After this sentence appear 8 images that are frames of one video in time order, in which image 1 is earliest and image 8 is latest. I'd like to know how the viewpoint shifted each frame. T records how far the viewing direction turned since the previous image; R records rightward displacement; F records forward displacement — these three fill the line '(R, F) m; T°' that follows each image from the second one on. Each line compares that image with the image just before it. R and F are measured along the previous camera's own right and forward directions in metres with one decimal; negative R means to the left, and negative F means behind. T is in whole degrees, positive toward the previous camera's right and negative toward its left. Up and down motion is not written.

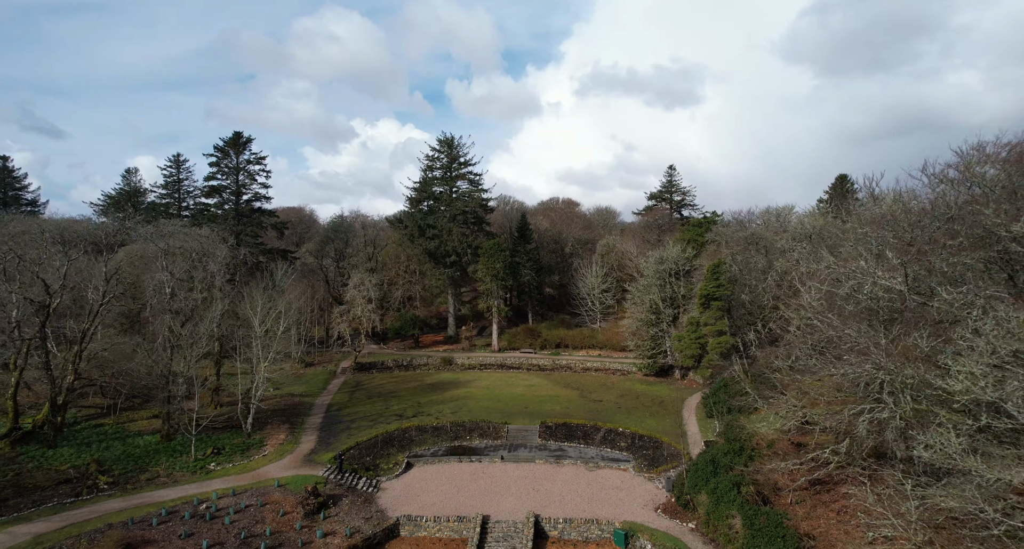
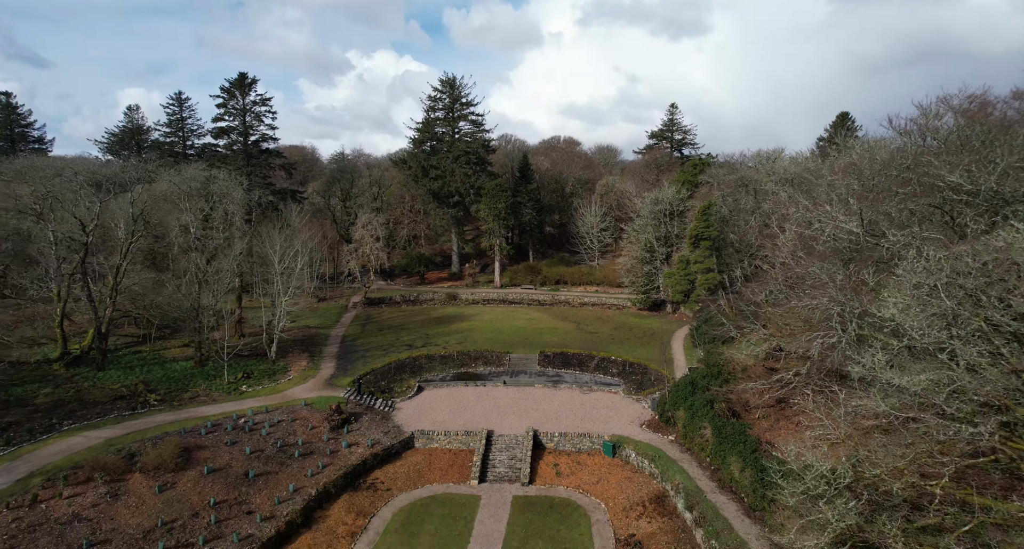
(0.0, -2.4) m; 0°
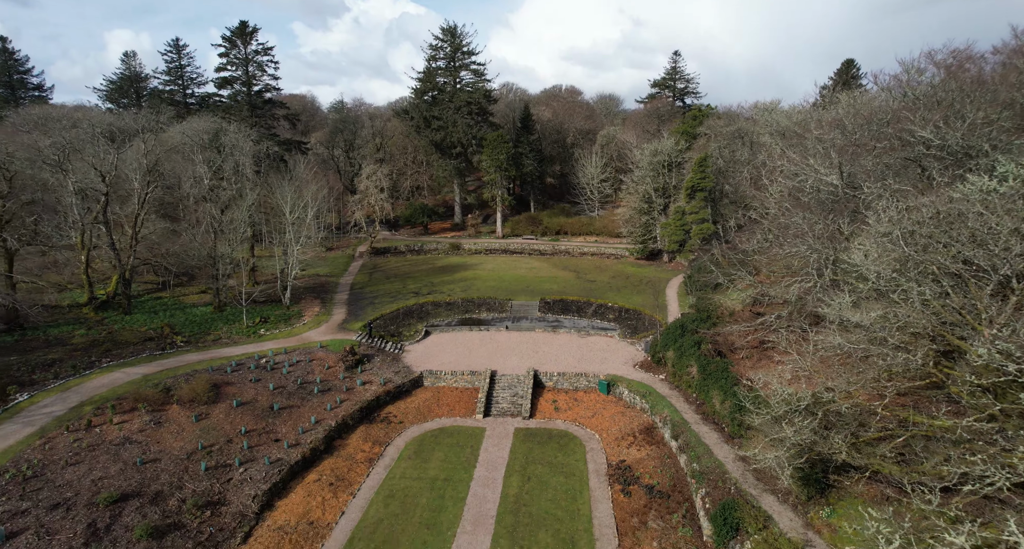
(0.0, -1.6) m; 0°
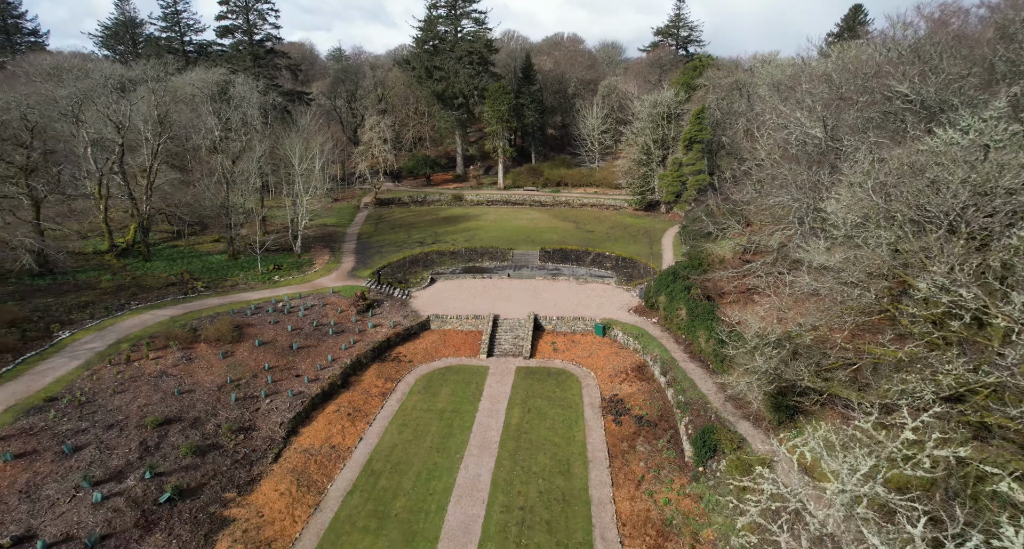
(-0.1, -1.6) m; 0°
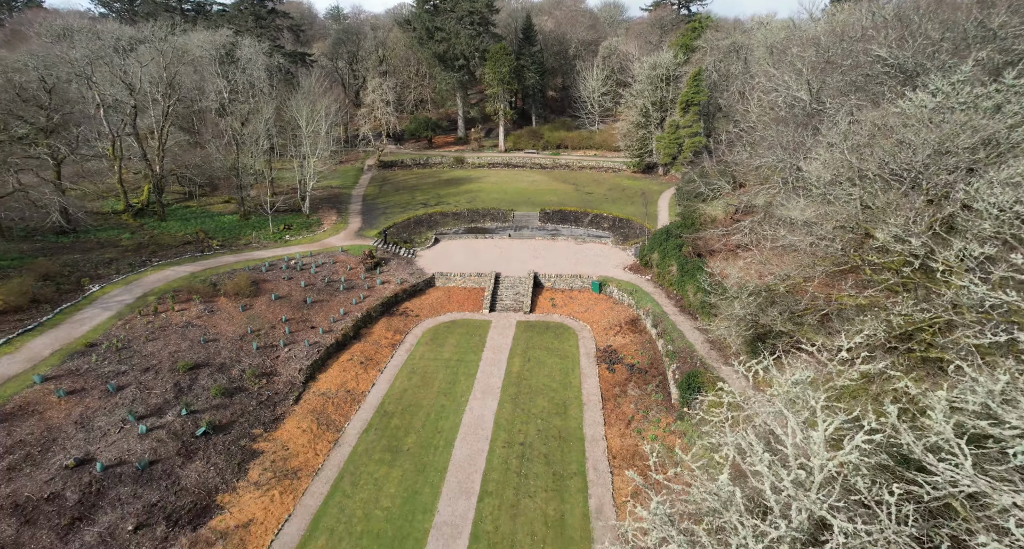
(0.0, -1.5) m; 0°
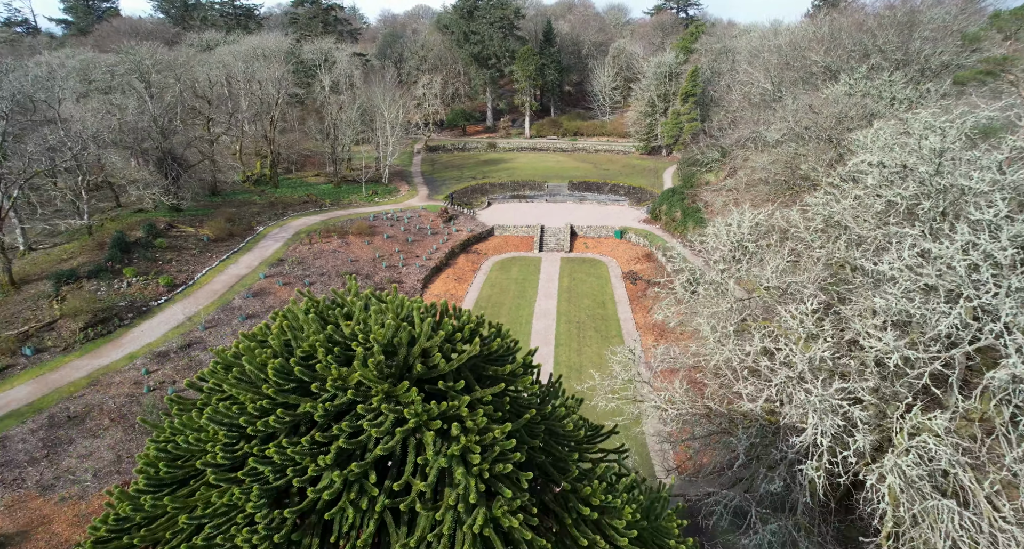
(-3.1, -10.1) m; 0°
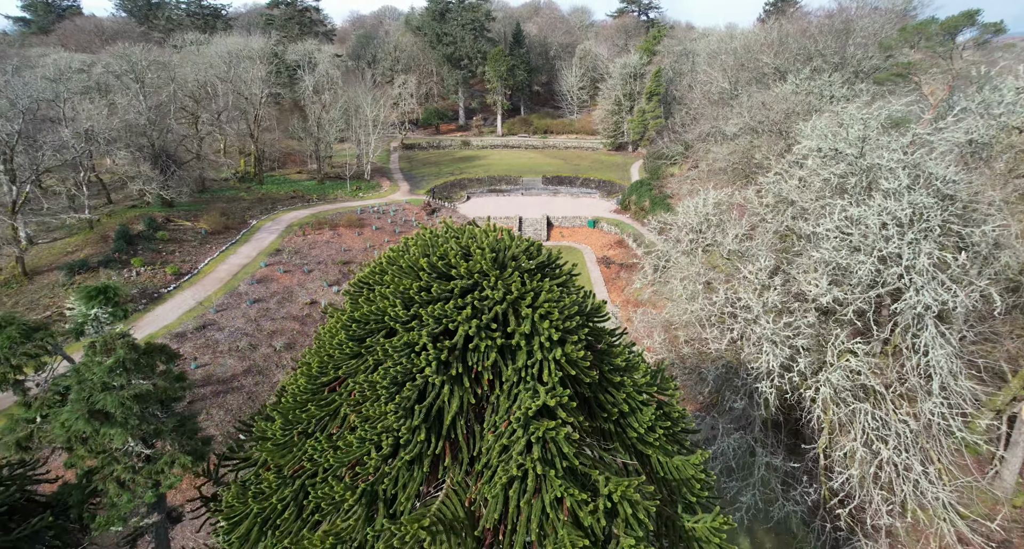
(-1.1, -2.5) m; +3°
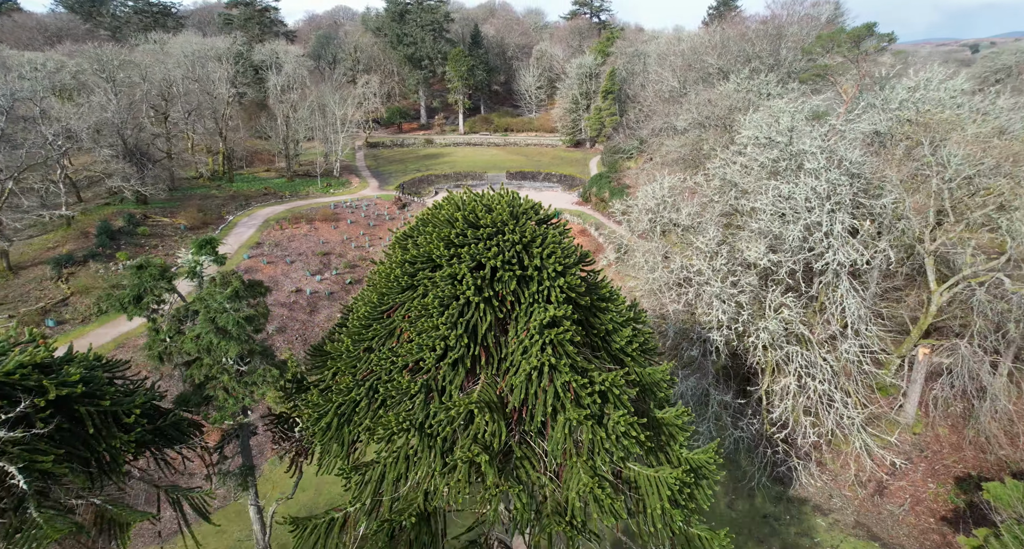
(-0.9, -2.3) m; +4°
